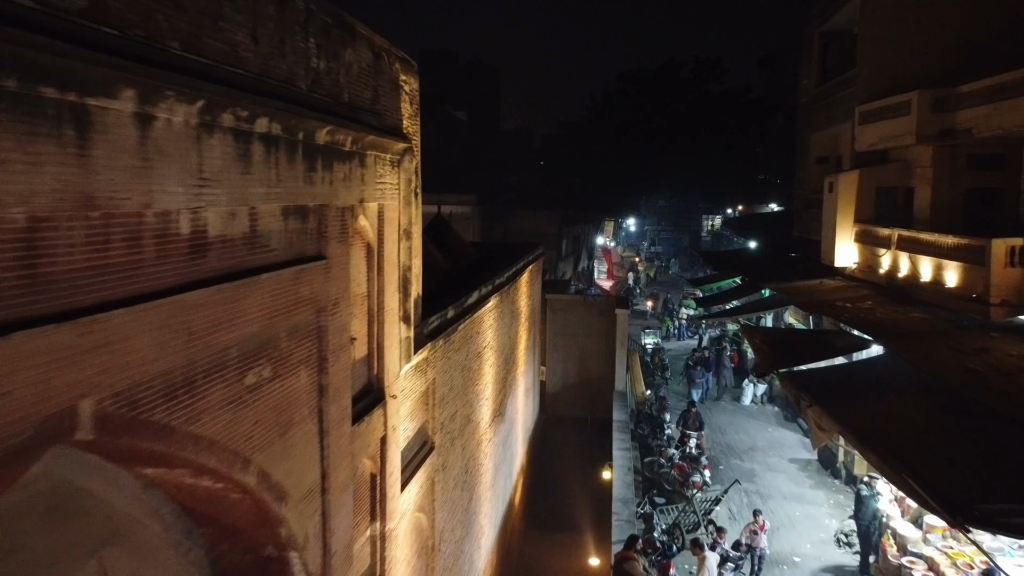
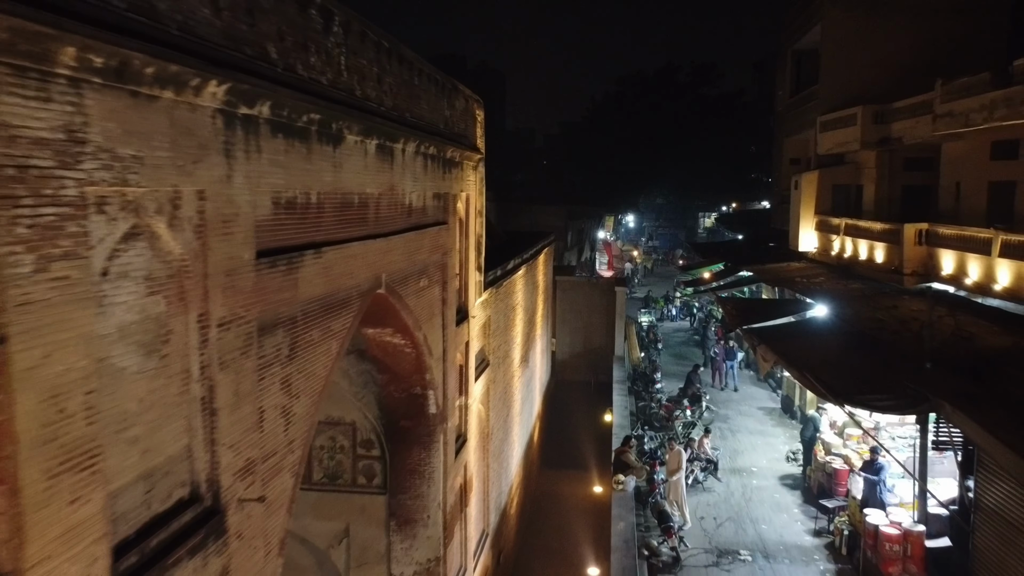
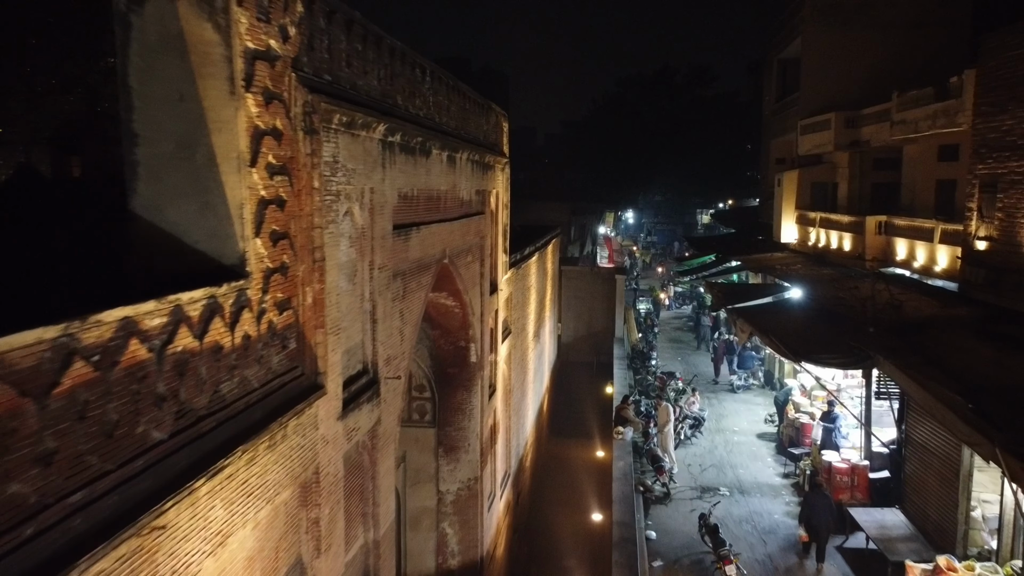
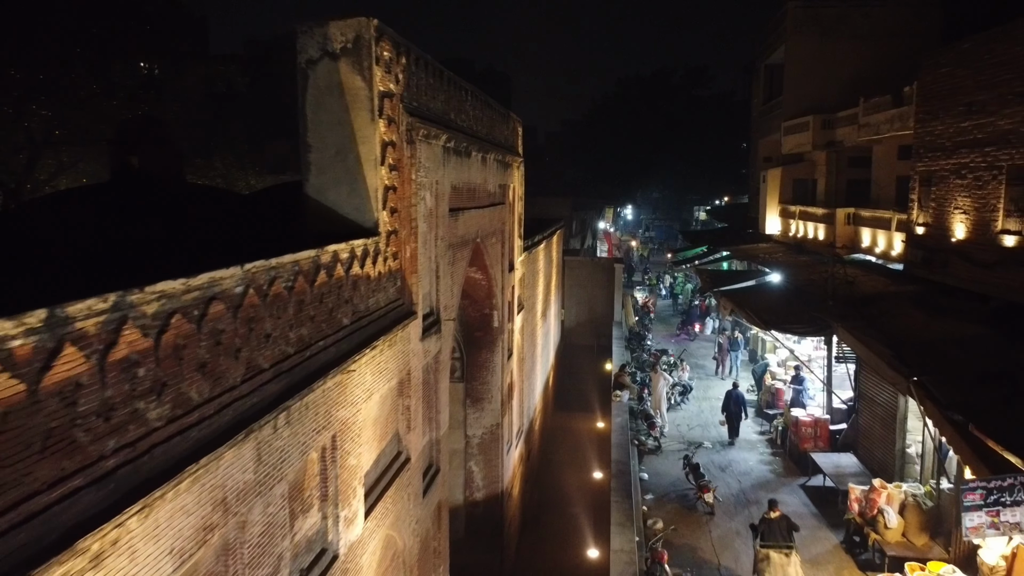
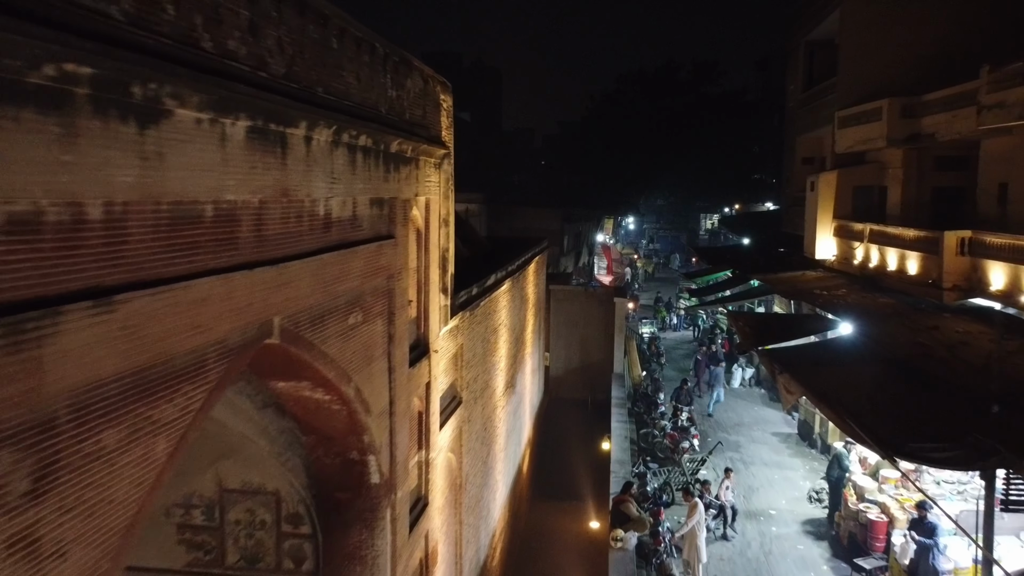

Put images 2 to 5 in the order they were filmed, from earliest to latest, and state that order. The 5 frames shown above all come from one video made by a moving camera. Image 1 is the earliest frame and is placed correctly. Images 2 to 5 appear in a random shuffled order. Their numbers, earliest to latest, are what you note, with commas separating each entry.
5, 2, 3, 4
